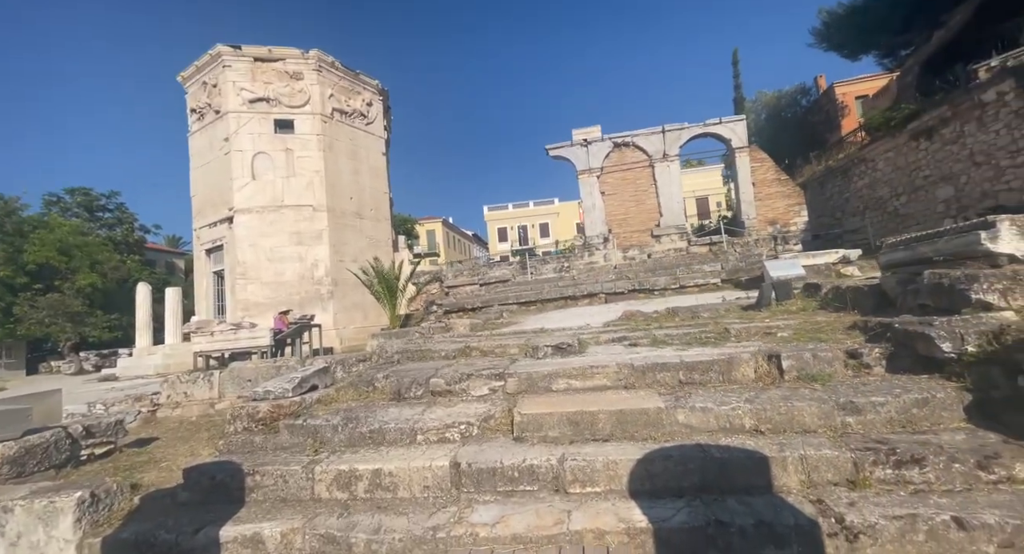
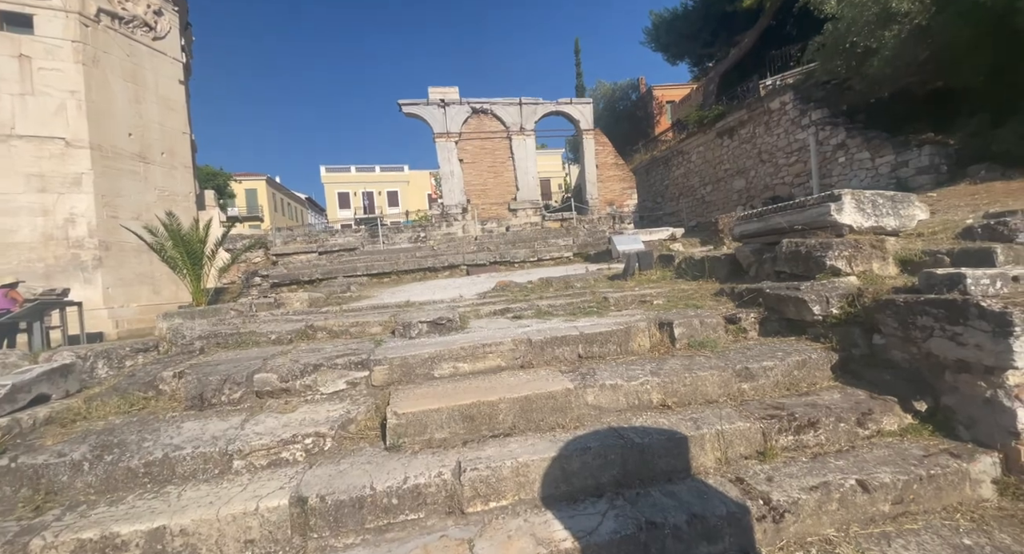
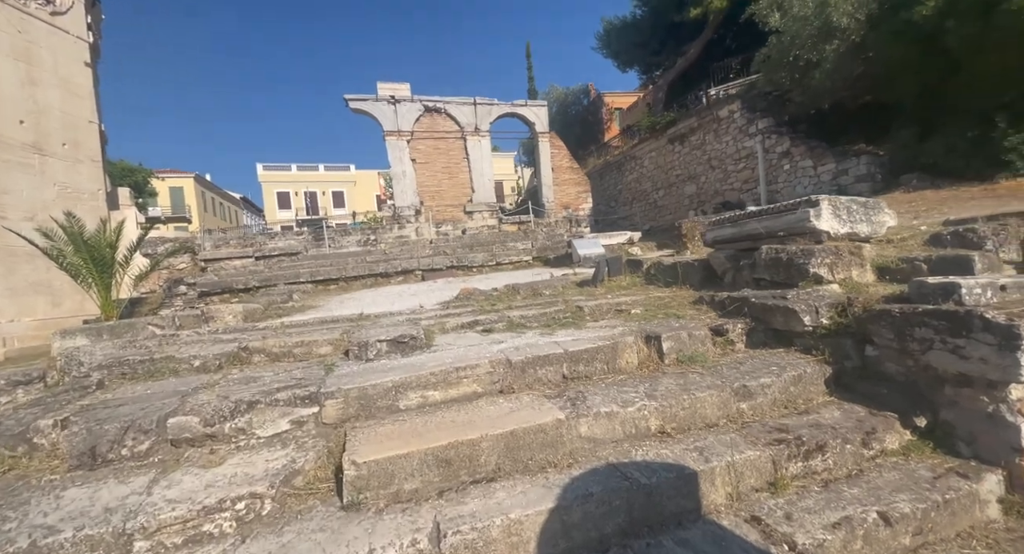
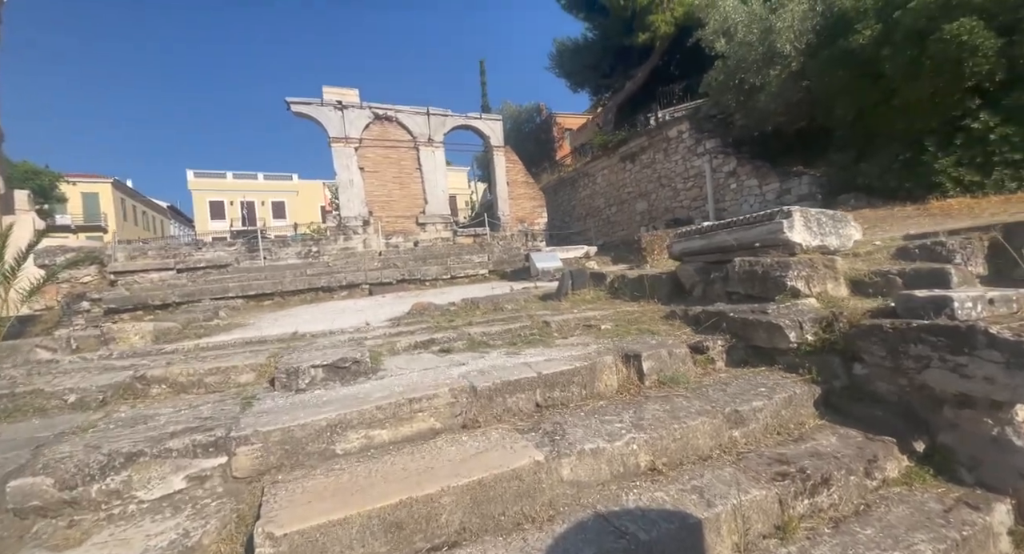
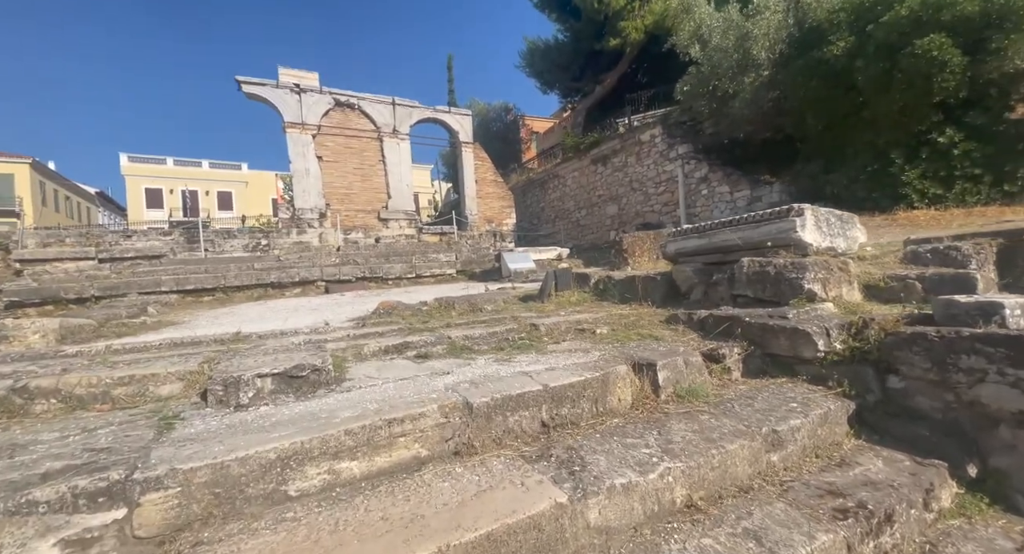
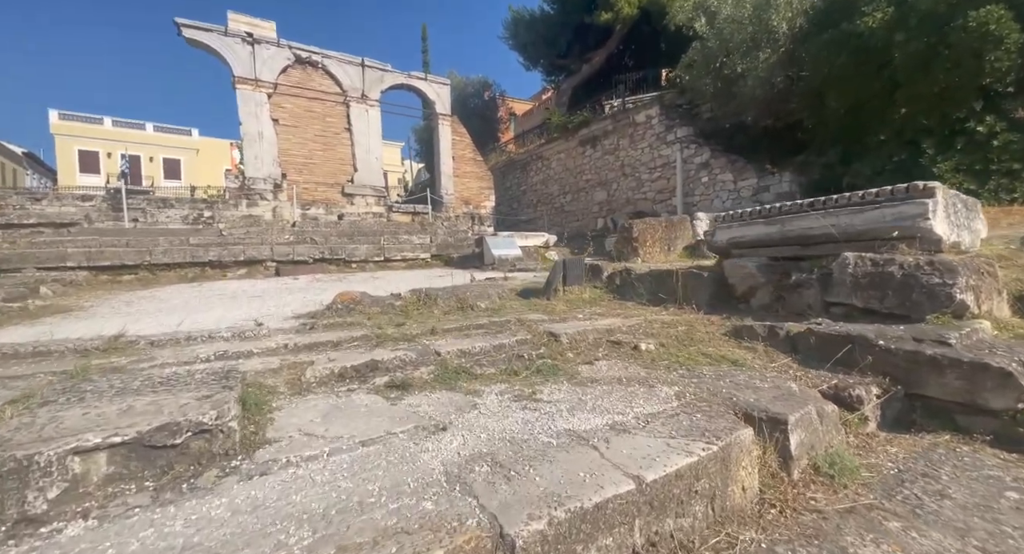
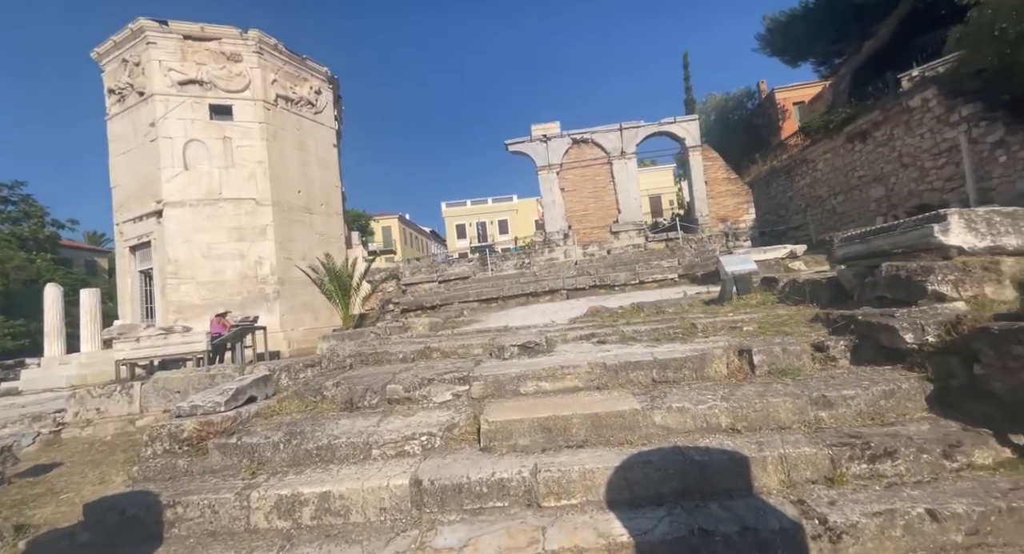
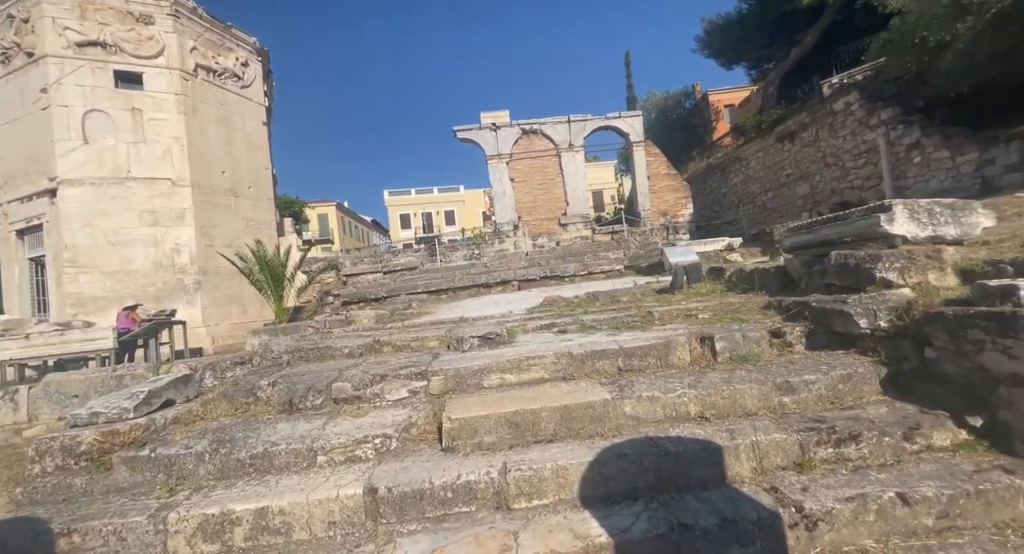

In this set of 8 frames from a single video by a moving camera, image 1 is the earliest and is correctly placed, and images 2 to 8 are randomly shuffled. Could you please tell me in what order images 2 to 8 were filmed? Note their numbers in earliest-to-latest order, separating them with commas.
7, 8, 2, 3, 4, 5, 6
